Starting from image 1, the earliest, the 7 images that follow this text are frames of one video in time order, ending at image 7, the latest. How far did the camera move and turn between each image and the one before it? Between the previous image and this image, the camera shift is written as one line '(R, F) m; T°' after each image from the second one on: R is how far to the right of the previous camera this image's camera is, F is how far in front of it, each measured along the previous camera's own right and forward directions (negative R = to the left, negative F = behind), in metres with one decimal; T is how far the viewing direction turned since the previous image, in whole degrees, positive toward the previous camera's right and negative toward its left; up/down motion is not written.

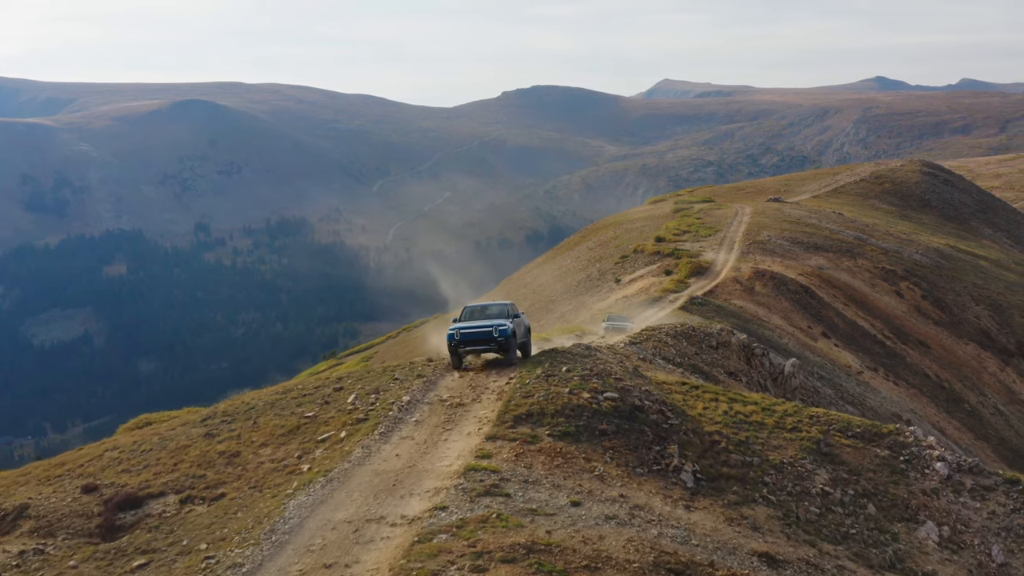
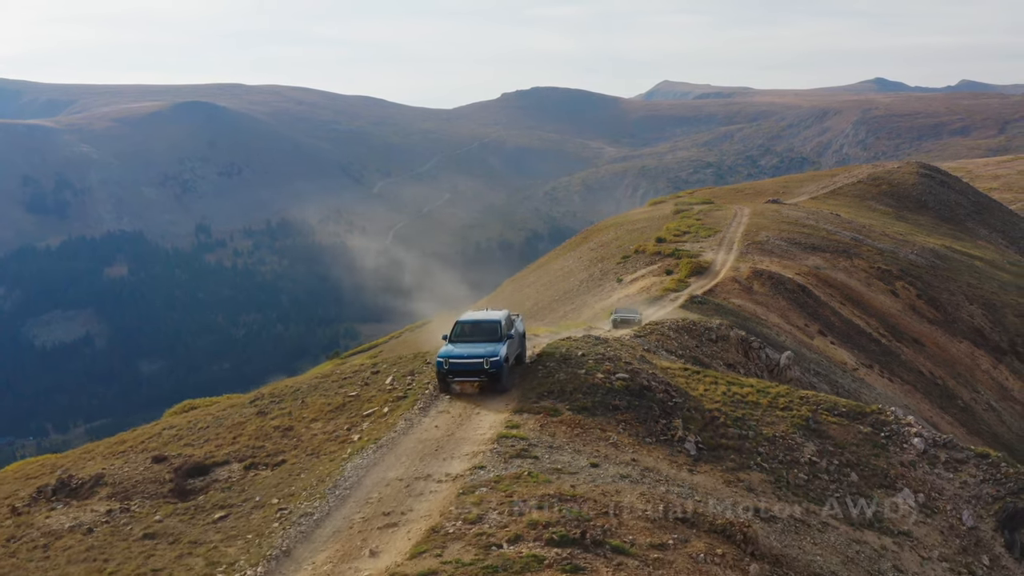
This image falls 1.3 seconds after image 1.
(-0.6, -1.8) m; 0°
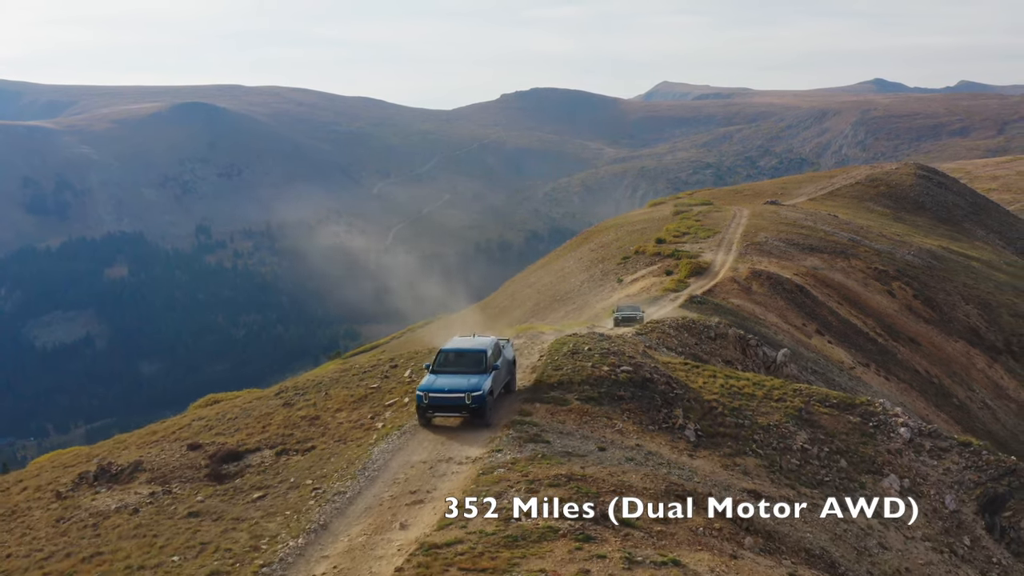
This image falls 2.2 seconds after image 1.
(-0.3, -1.2) m; 0°
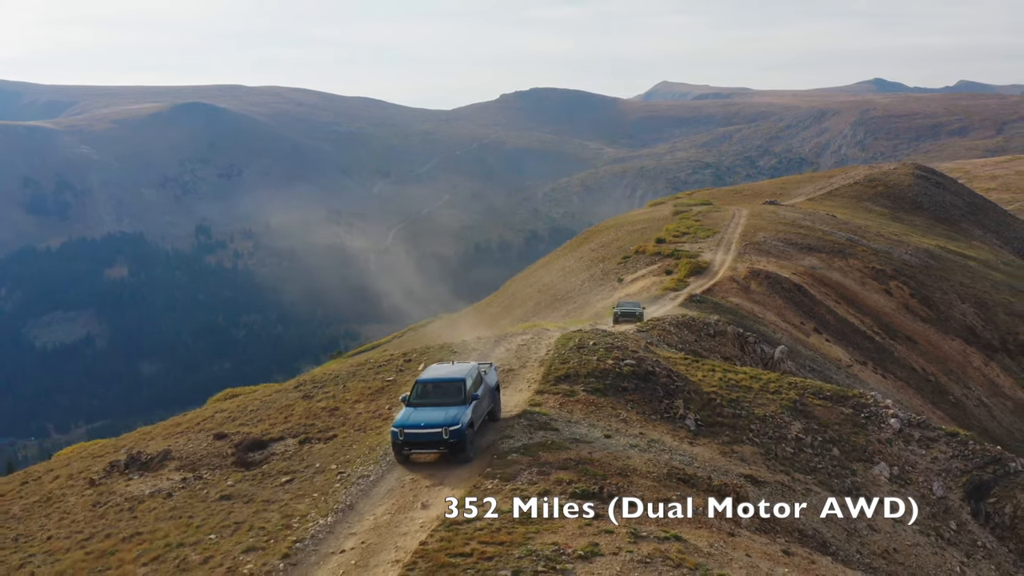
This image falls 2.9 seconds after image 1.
(-0.3, -1.0) m; 0°
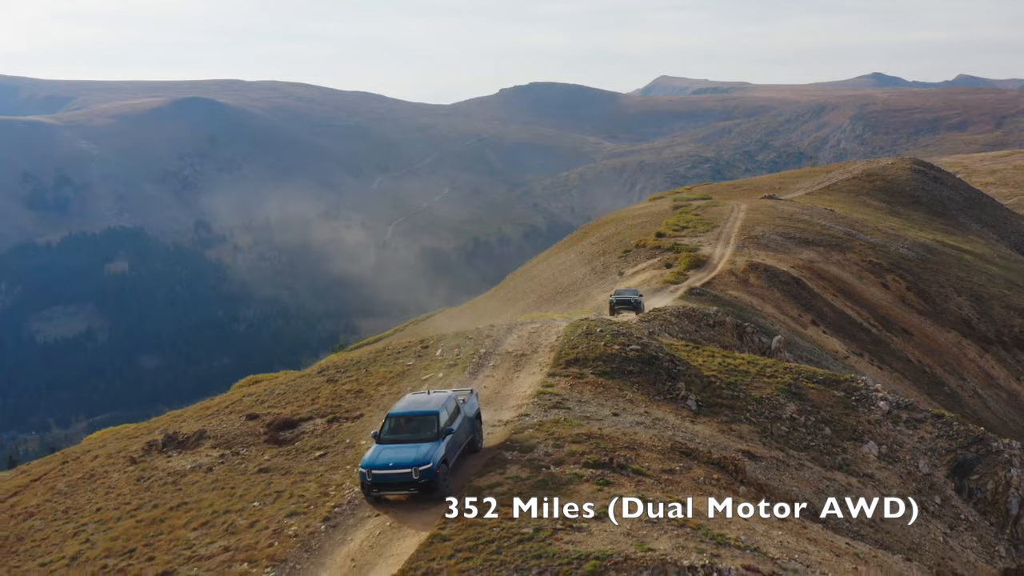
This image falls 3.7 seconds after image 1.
(-0.4, -1.2) m; 0°
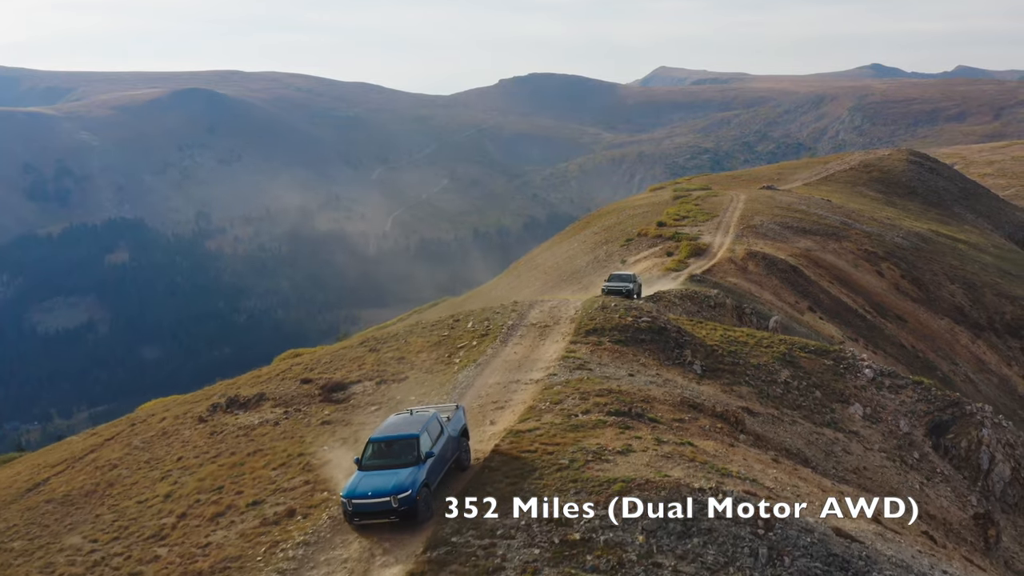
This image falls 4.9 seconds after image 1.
(-0.9, -2.4) m; 0°
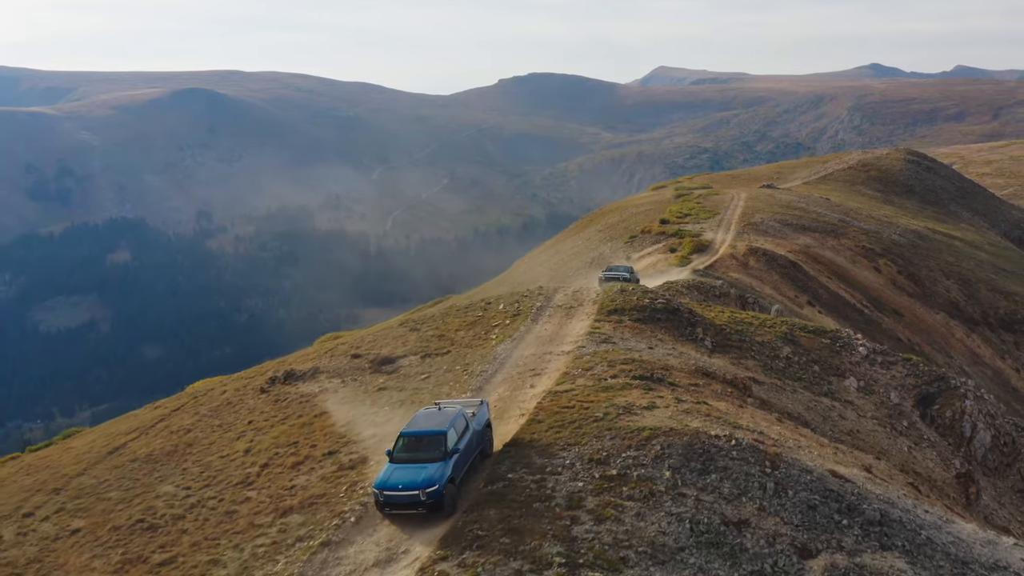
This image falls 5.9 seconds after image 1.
(-1.1, -2.5) m; 0°
